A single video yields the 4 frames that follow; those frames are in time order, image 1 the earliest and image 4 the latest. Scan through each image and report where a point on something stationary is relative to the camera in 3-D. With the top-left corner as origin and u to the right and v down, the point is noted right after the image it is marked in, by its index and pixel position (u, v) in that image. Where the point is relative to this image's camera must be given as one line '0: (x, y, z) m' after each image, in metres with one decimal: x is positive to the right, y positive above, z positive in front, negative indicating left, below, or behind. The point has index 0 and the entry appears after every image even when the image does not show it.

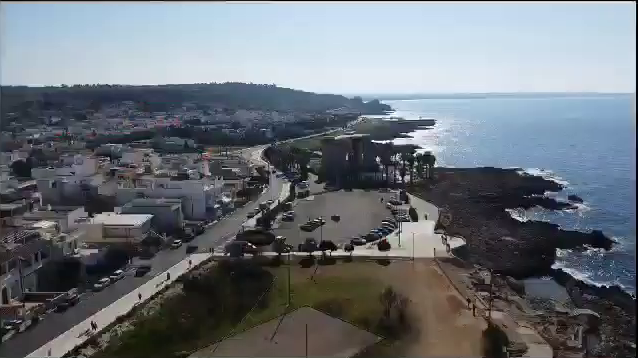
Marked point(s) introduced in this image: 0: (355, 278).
0: (+1.1, -2.9, +16.3) m
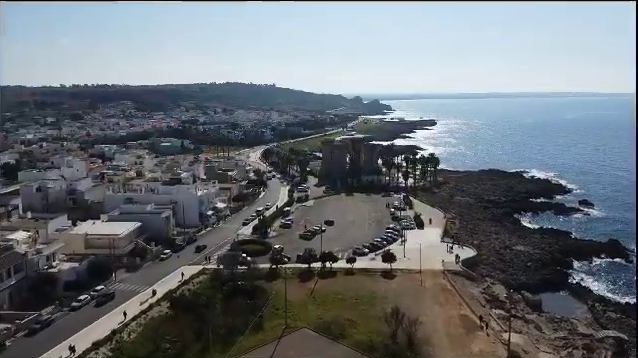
0: (+1.1, -3.0, +14.9) m
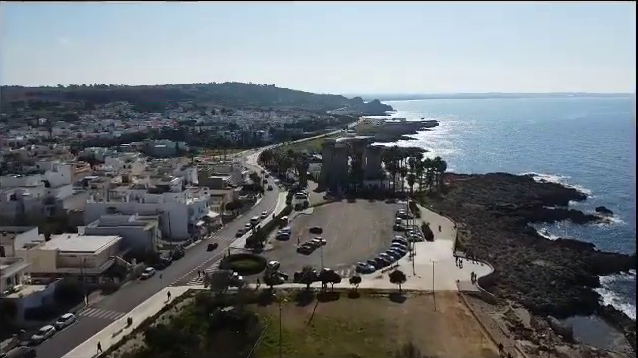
0: (+1.1, -3.3, +13.1) m
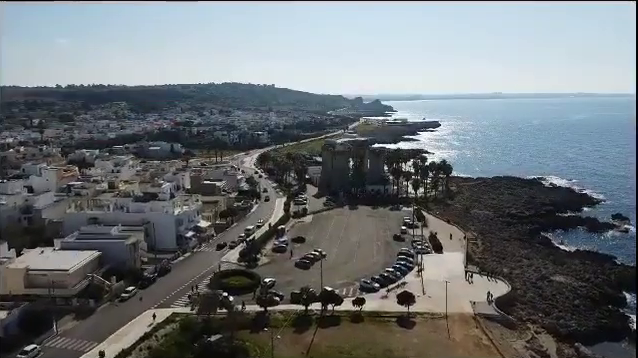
0: (+1.0, -3.6, +11.5) m
